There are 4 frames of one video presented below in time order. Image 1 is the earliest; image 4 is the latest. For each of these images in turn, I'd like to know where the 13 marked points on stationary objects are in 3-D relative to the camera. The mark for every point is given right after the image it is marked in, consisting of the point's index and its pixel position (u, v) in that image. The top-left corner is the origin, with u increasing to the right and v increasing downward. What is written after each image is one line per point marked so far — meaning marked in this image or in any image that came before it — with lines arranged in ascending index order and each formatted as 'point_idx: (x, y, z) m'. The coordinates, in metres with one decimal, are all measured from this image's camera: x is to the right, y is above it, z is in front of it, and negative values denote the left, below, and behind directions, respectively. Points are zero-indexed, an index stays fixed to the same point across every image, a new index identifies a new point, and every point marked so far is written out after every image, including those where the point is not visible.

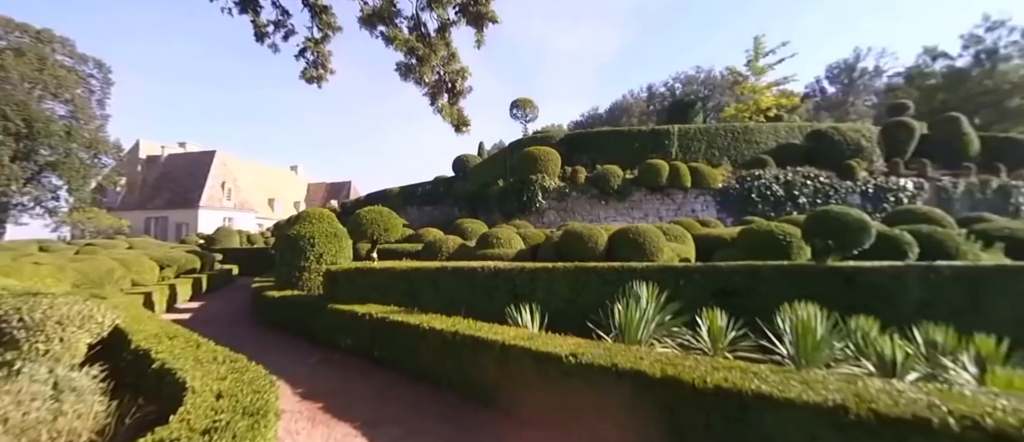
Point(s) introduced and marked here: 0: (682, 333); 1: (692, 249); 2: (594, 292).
0: (+3.0, -2.0, +6.9) m
1: (+4.0, -0.6, +8.8) m
2: (+1.6, -1.4, +7.8) m
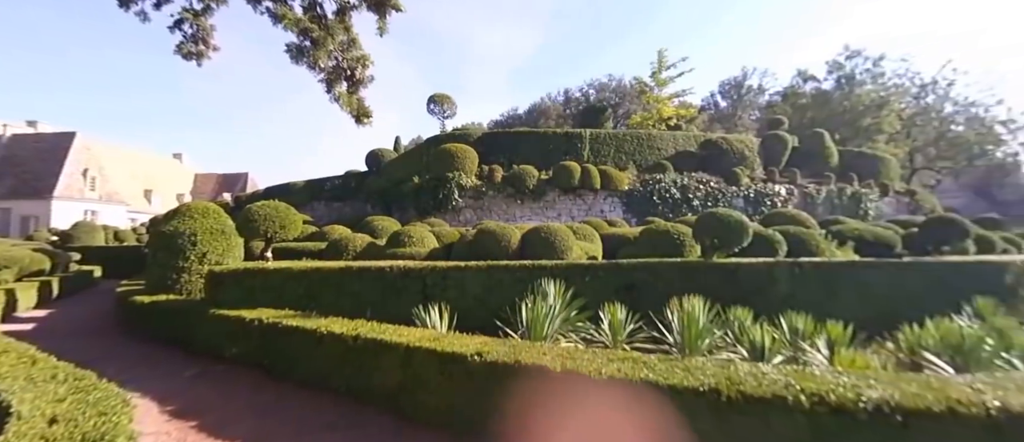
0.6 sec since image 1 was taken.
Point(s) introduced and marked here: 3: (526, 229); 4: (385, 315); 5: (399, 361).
0: (+1.4, -2.0, +7.2) m
1: (+2.0, -0.6, +9.1) m
2: (-0.2, -1.4, +7.8) m
3: (+0.3, -0.2, +9.5) m
4: (-2.5, -1.9, +7.7) m
5: (-1.5, -1.9, +5.4) m
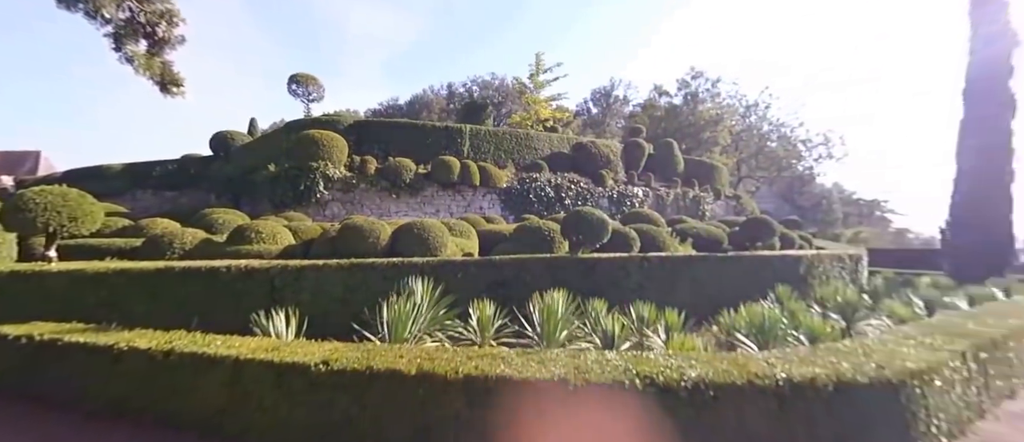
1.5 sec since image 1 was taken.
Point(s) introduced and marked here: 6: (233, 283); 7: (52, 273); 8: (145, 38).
0: (-1.1, -1.9, +7.0) m
1: (-0.9, -0.5, +9.0) m
2: (-2.7, -1.3, +7.2) m
3: (-2.6, -0.1, +9.0) m
4: (-4.9, -1.7, +6.6) m
5: (-3.4, -1.8, +4.5) m
6: (-4.8, -1.1, +6.7) m
7: (-7.4, -0.8, +6.3) m
8: (-4.5, +2.3, +4.9) m
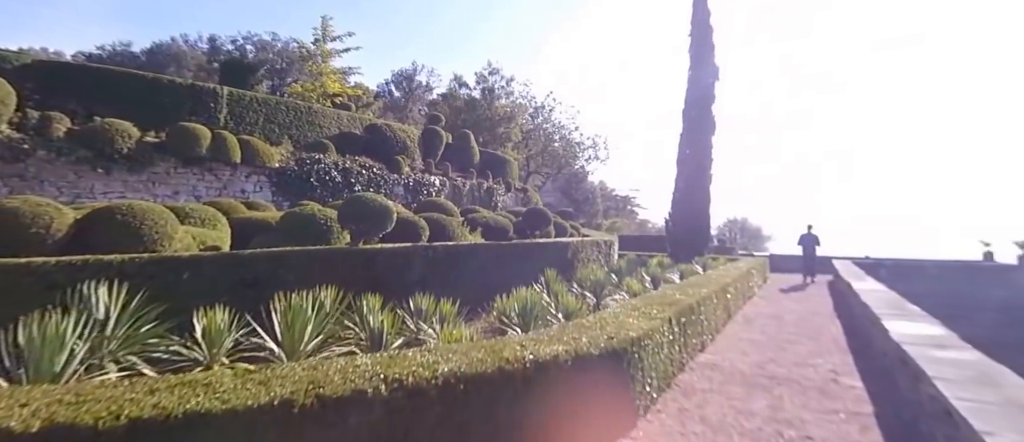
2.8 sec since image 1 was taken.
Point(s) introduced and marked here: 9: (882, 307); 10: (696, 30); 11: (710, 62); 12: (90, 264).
0: (-4.6, -1.6, +5.1) m
1: (-5.2, -0.3, +7.1) m
2: (-6.2, -1.0, +4.7) m
3: (-6.7, +0.2, +6.4) m
4: (-7.9, -1.4, +3.3) m
5: (-5.8, -1.5, +2.0) m
6: (-7.9, -0.8, +3.4) m
7: (-10.1, -0.5, +2.0) m
8: (-6.9, +2.6, +1.9) m
9: (+5.2, -1.3, +5.5) m
10: (+8.6, +9.1, +18.9) m
11: (+9.2, +7.5, +18.5) m
12: (-5.7, -0.6, +5.2) m
